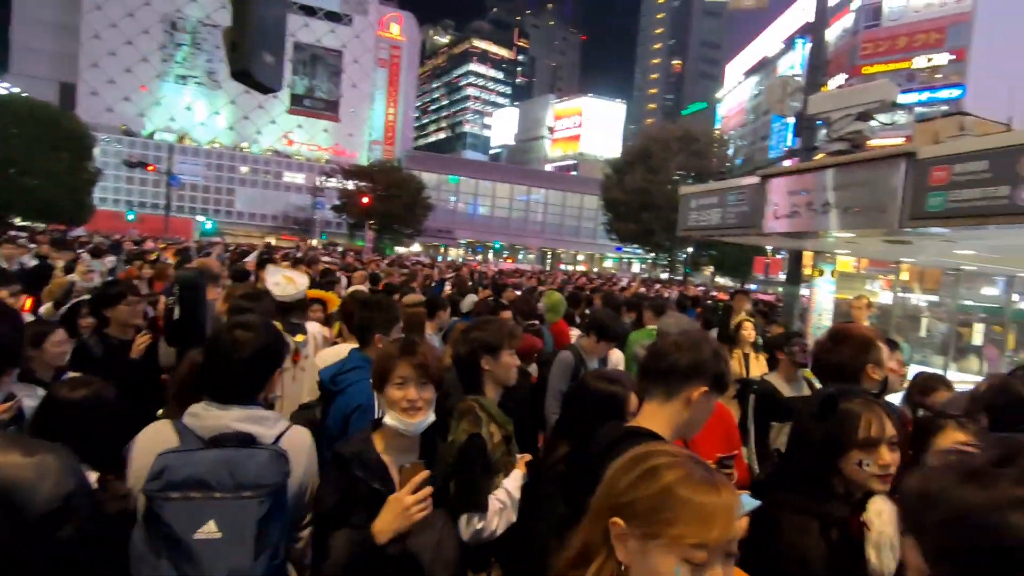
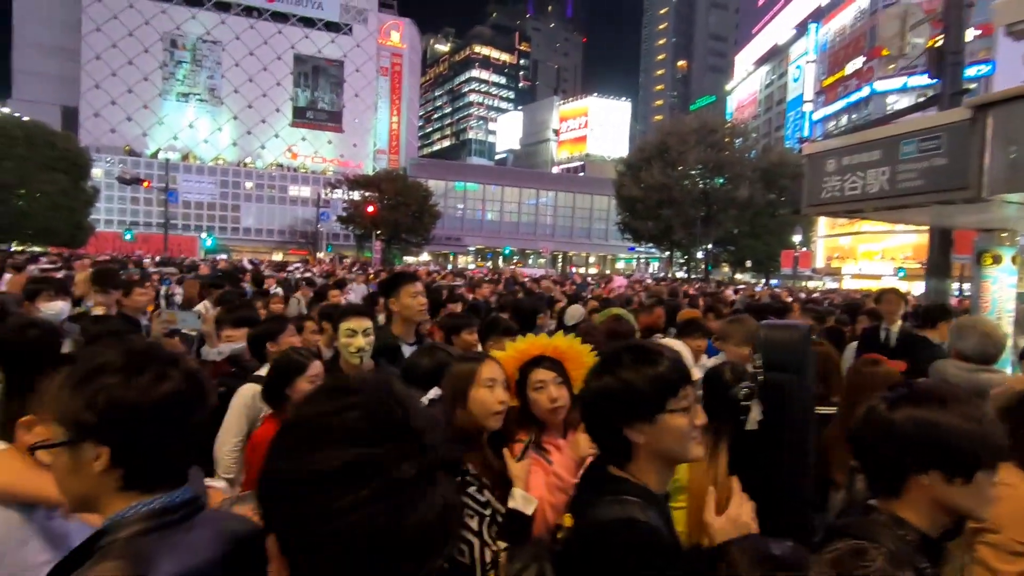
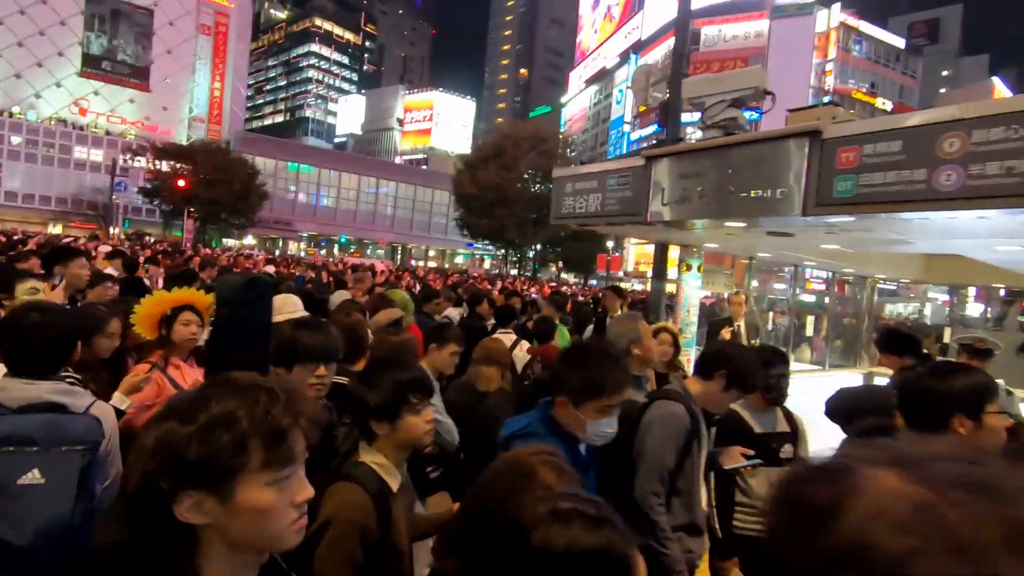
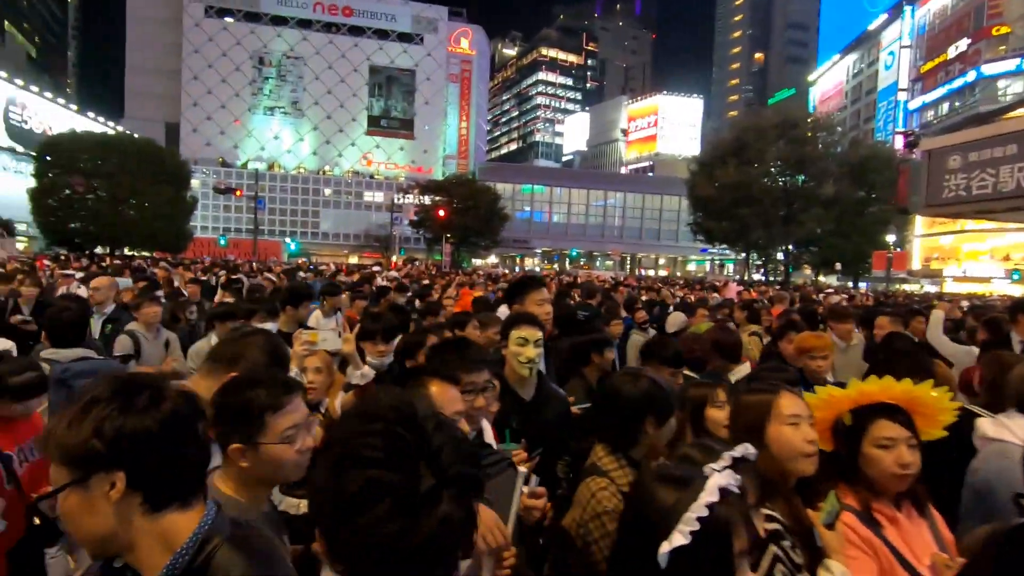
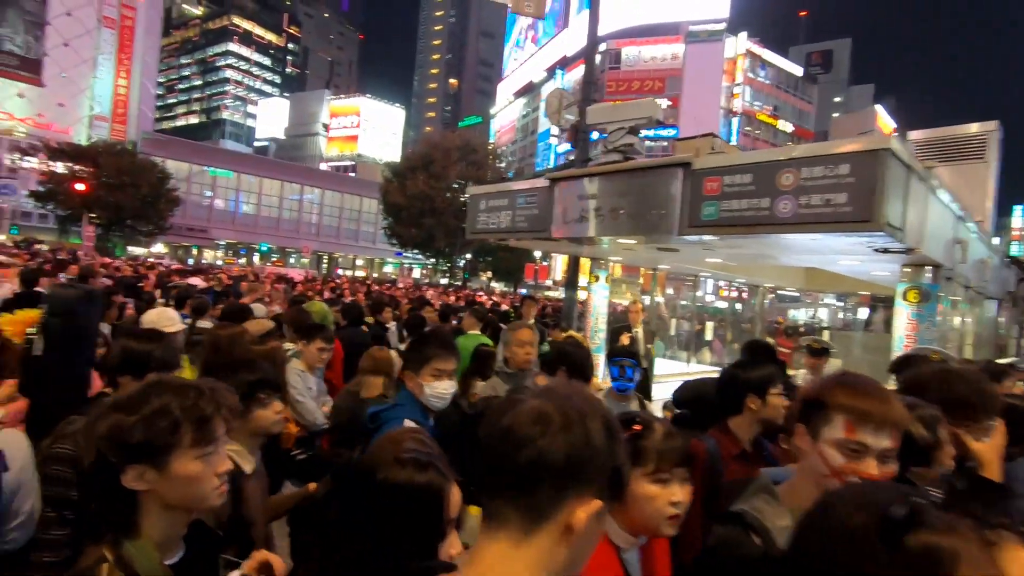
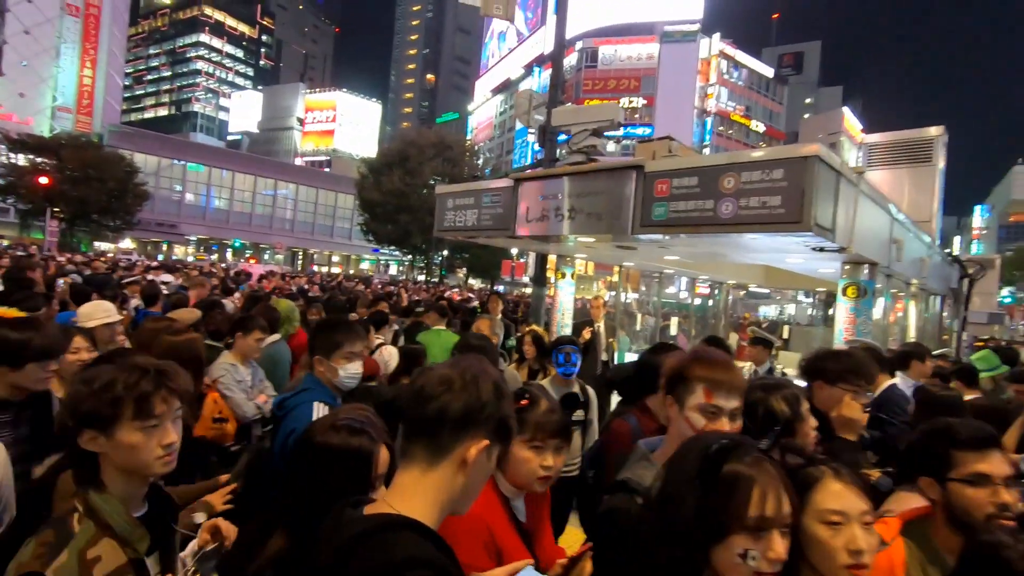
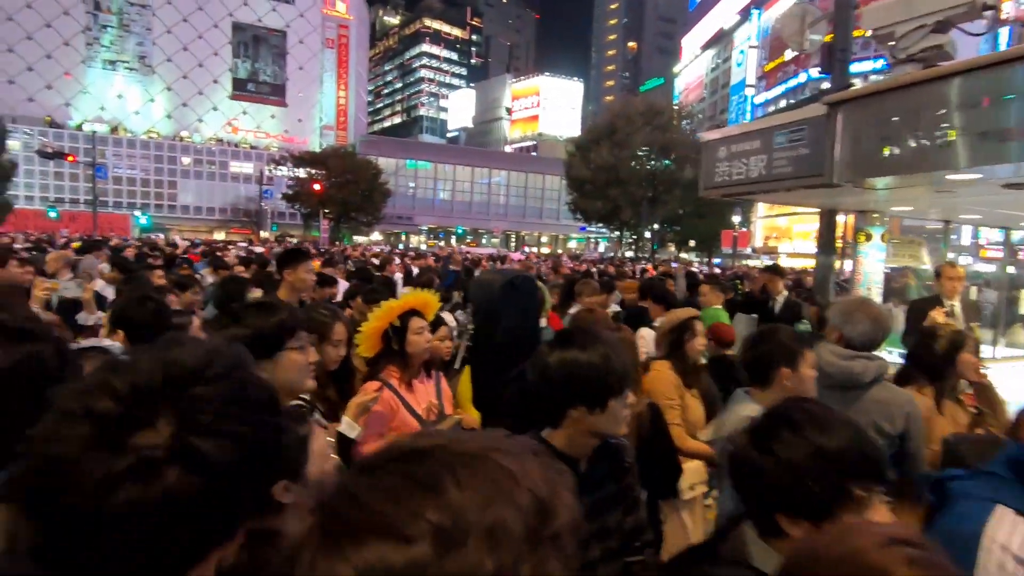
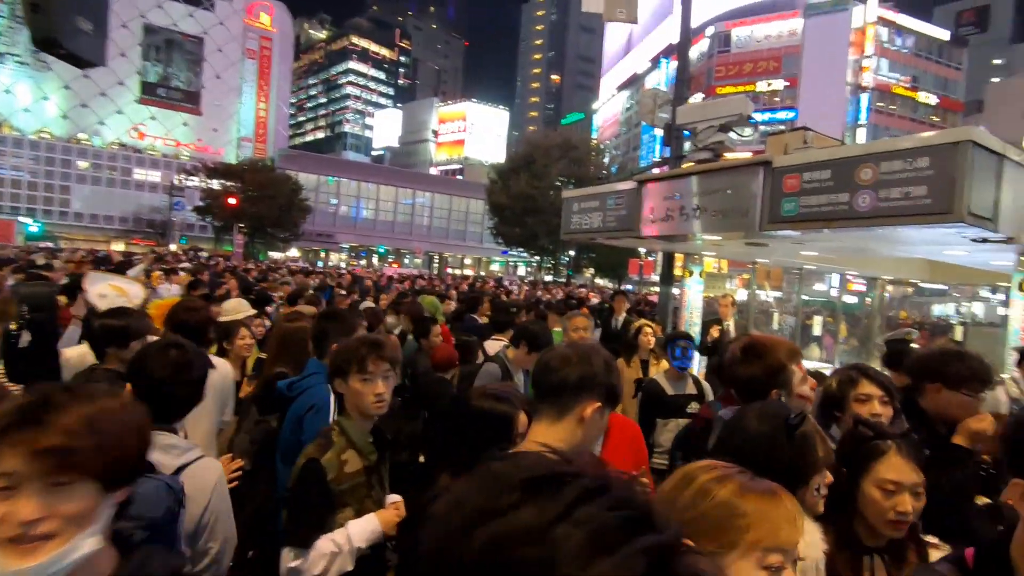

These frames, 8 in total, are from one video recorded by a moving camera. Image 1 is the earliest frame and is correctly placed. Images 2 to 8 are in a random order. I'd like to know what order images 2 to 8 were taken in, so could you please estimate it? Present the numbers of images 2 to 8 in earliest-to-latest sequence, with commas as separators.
8, 6, 5, 3, 7, 2, 4
